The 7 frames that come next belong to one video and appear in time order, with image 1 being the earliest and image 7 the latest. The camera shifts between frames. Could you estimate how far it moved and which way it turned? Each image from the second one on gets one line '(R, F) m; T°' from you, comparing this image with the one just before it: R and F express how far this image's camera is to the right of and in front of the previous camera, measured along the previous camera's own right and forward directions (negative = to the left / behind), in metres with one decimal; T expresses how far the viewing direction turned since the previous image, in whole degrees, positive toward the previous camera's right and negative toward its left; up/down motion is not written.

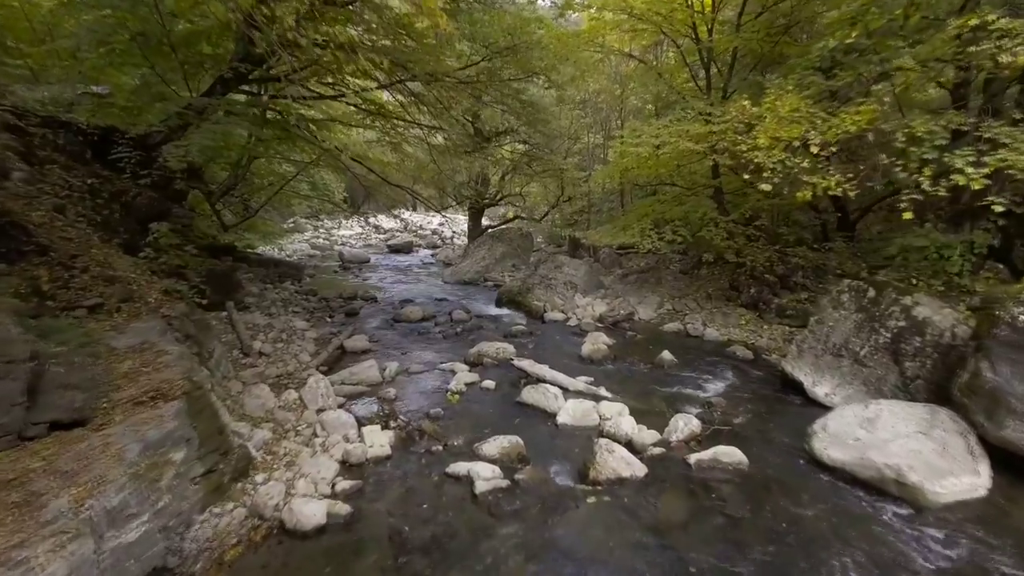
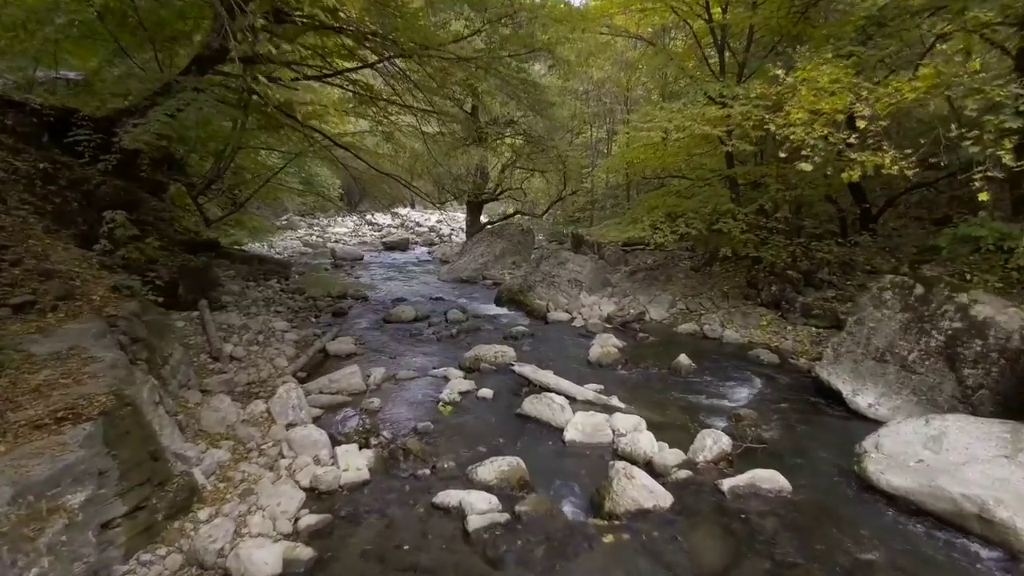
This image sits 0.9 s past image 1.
(0.0, +0.8) m; 0°
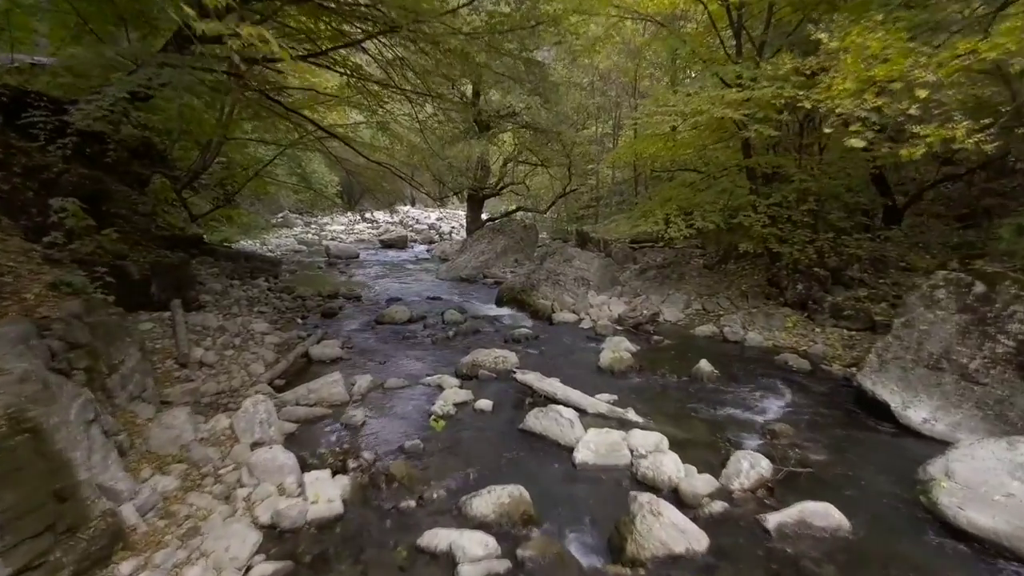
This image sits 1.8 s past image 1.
(0.0, +0.7) m; 0°
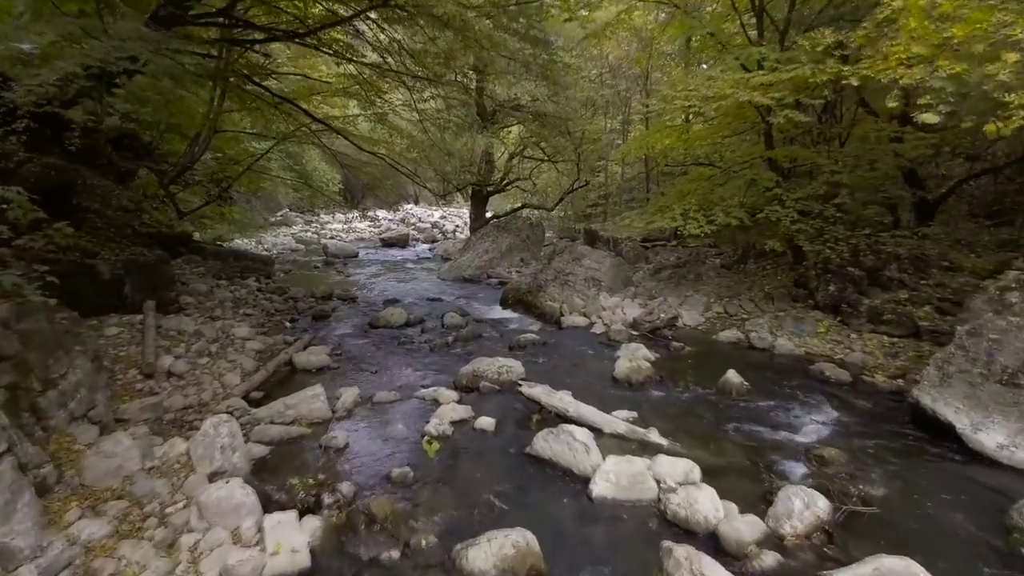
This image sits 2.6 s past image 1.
(0.0, +0.7) m; 0°
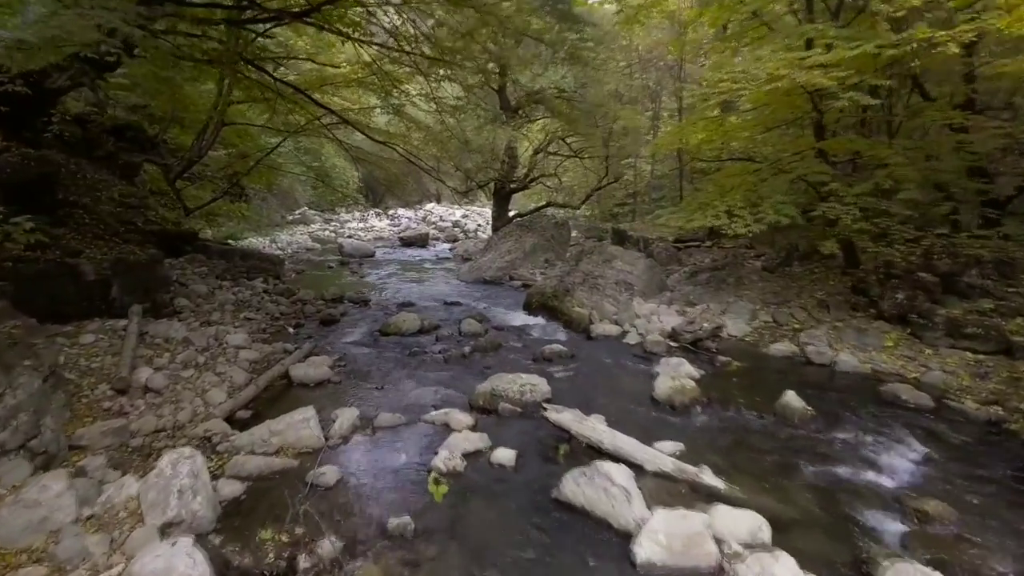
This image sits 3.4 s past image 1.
(0.0, +0.8) m; -2°
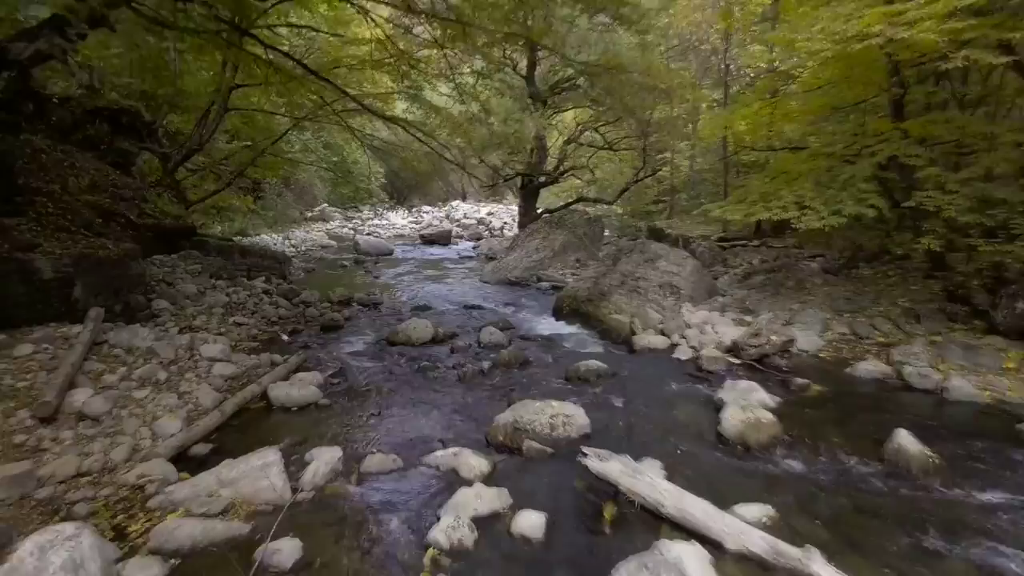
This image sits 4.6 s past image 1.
(0.0, +1.1) m; -2°
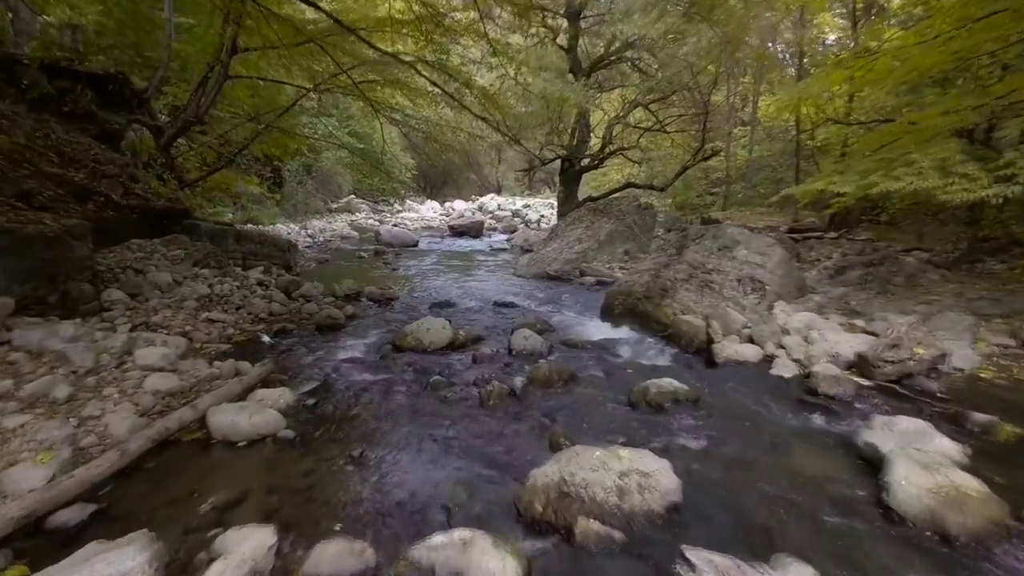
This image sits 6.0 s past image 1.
(0.0, +1.5) m; -3°
